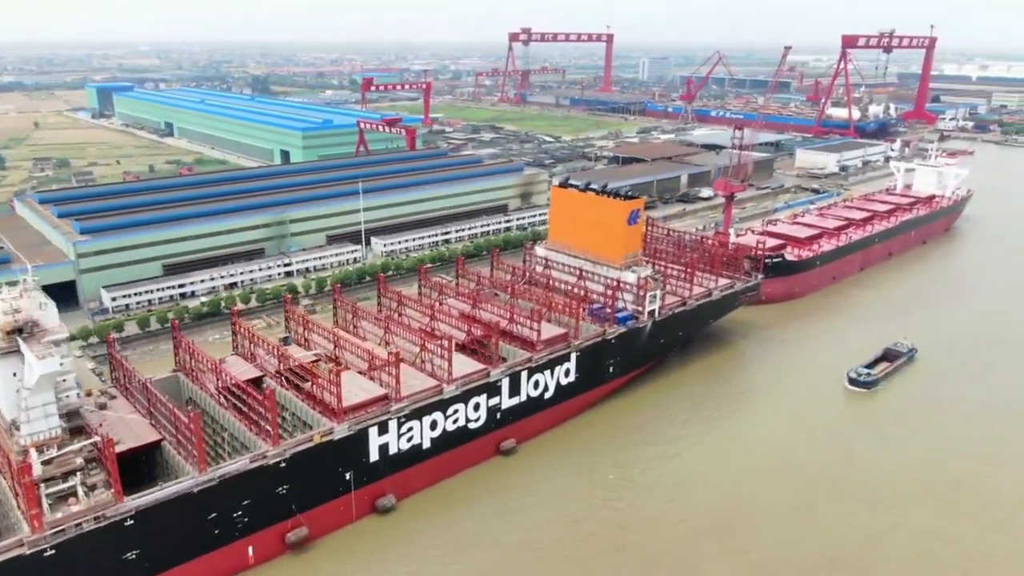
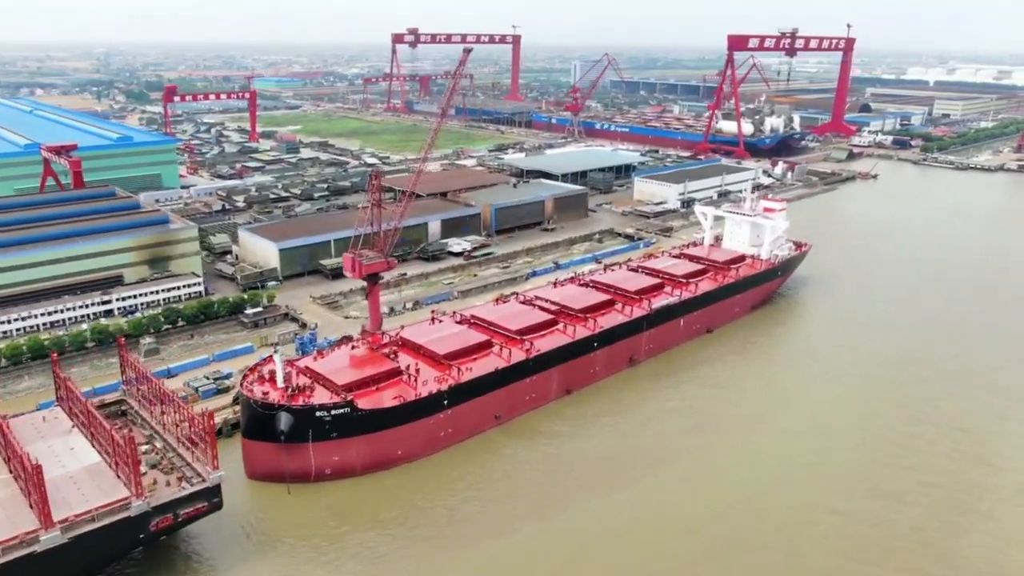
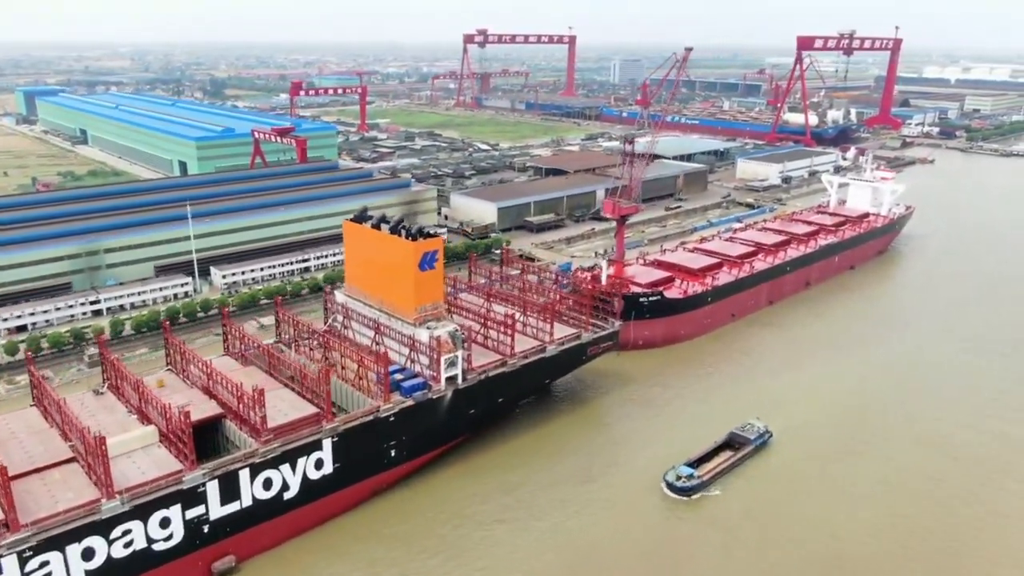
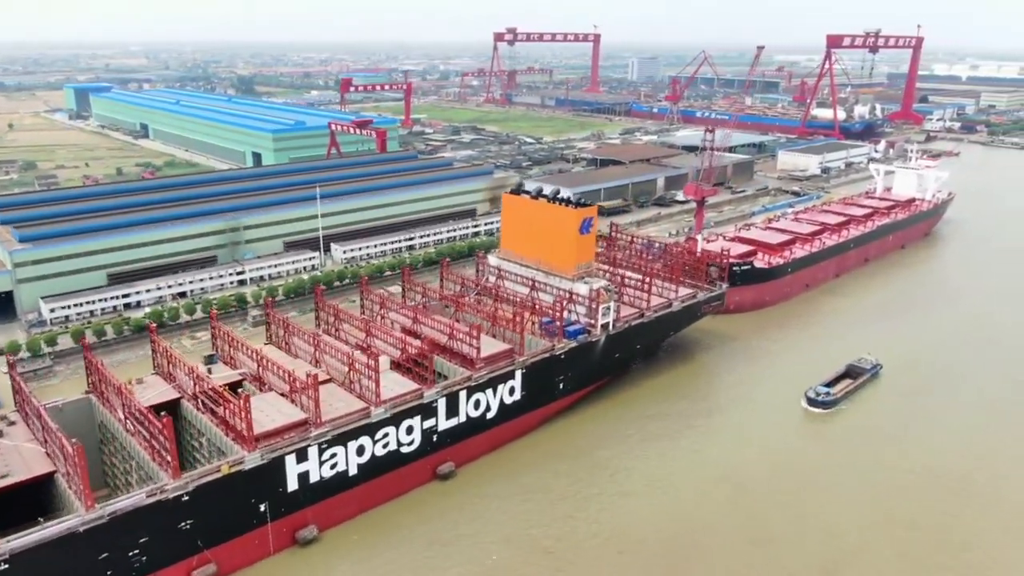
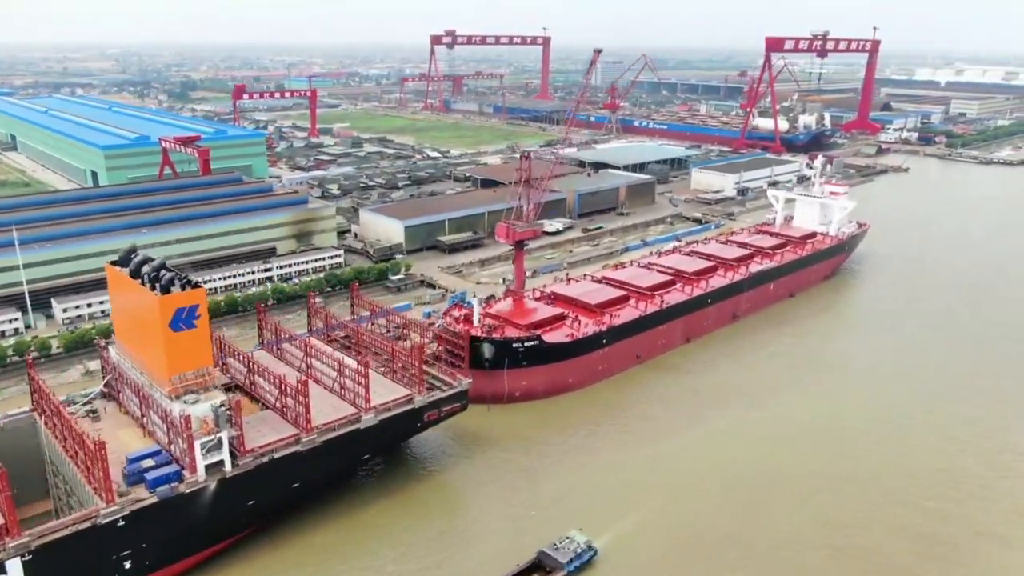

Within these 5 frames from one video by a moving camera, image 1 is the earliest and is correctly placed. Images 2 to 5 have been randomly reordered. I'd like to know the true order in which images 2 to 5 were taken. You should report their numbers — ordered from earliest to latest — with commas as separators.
4, 3, 5, 2
